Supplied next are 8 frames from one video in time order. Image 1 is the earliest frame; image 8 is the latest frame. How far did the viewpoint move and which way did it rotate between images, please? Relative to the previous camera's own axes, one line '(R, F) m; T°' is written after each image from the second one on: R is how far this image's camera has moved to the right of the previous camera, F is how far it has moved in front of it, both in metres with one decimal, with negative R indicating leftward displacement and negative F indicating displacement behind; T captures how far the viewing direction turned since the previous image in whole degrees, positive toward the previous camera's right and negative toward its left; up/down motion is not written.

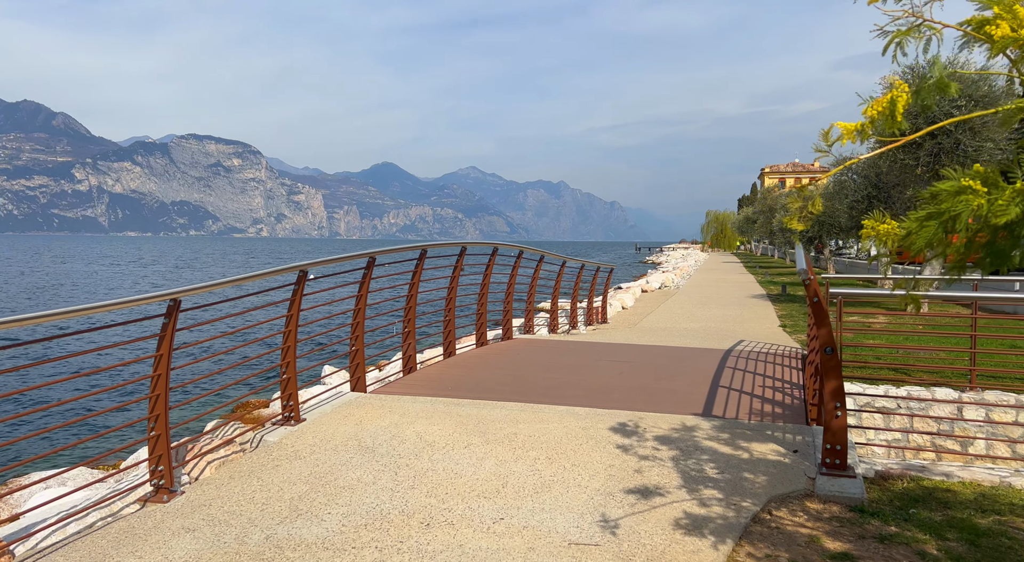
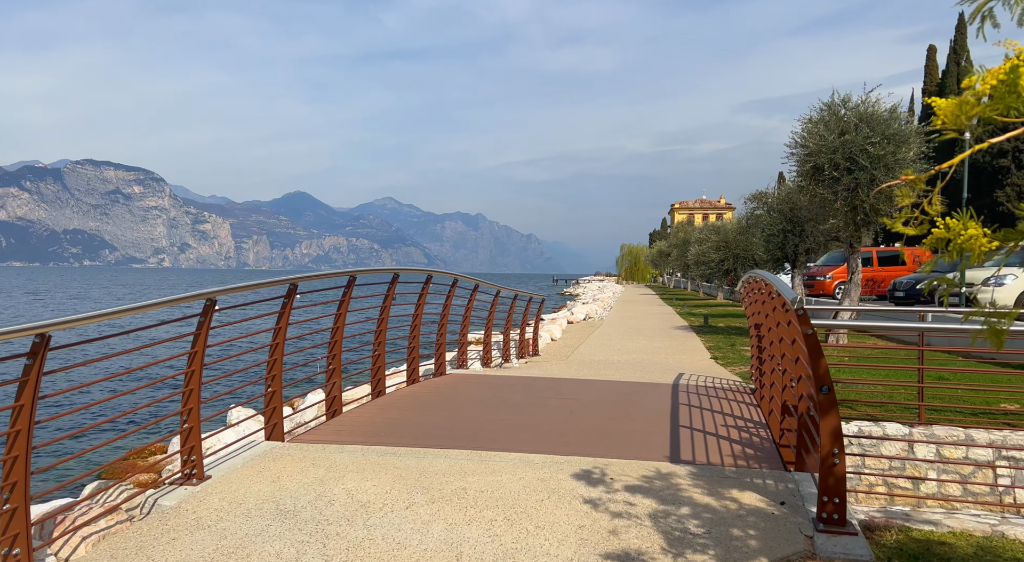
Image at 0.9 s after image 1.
(-0.2, +0.7) m; +6°
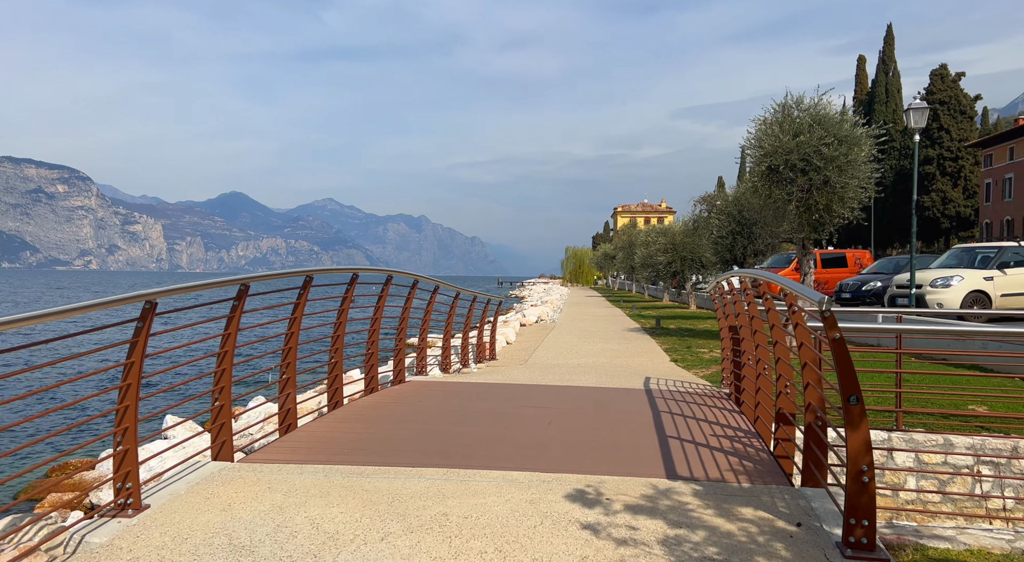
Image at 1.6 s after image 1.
(-0.2, +0.5) m; +4°
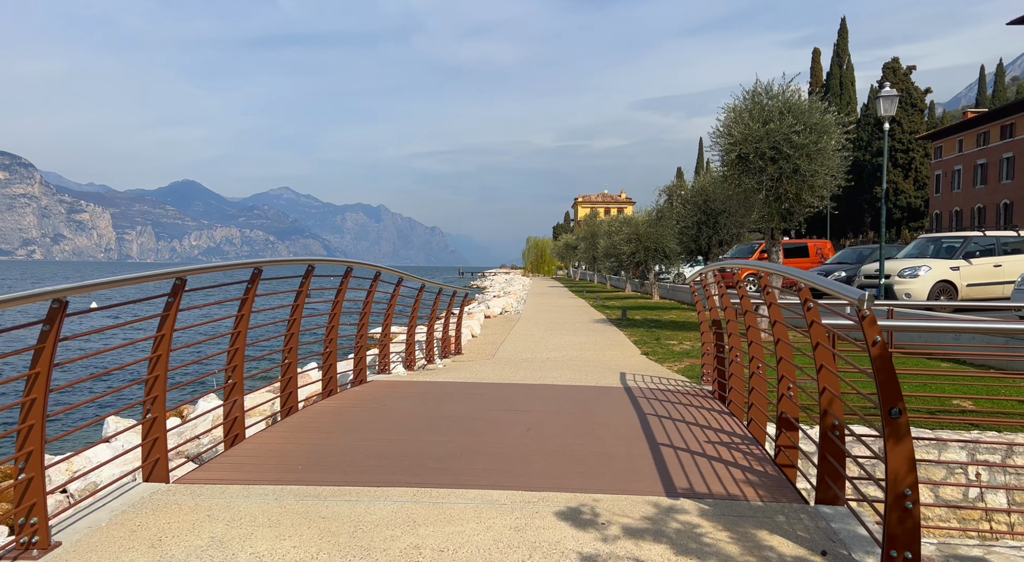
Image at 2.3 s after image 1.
(-0.1, +0.6) m; +3°
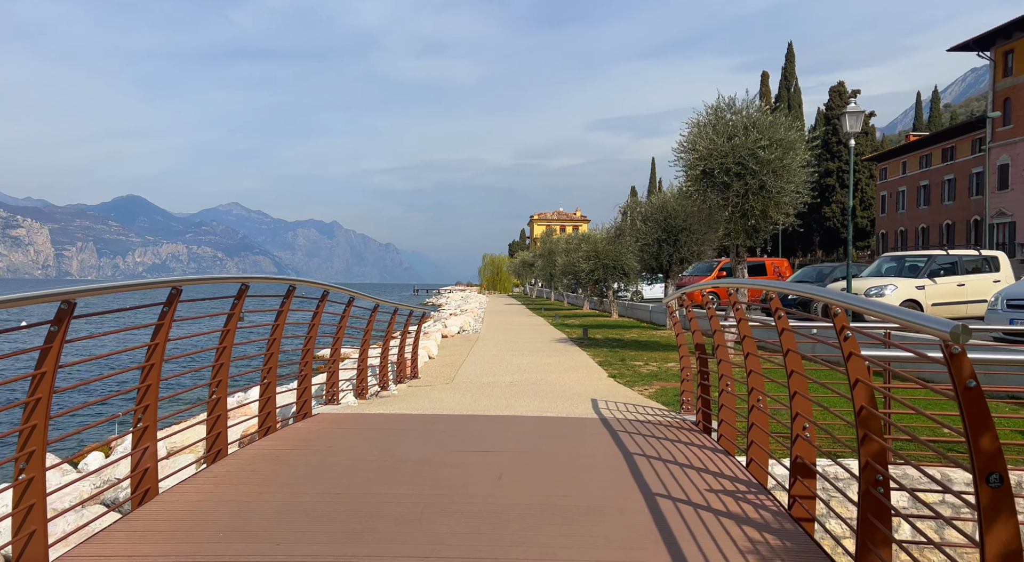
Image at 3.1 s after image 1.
(-0.1, +0.7) m; +3°
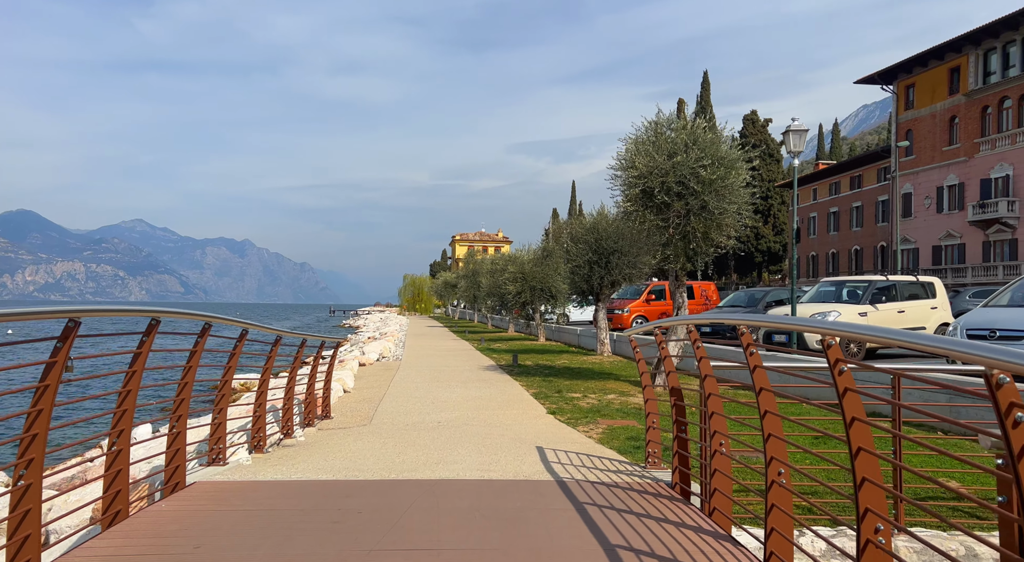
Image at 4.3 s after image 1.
(-0.1, +1.3) m; +6°
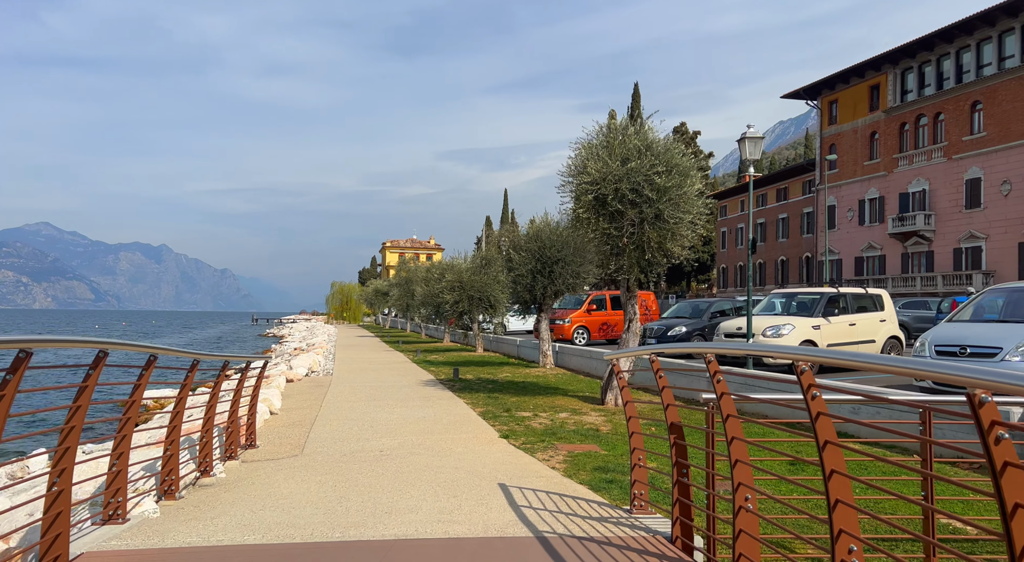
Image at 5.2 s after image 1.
(-0.3, +0.9) m; +5°
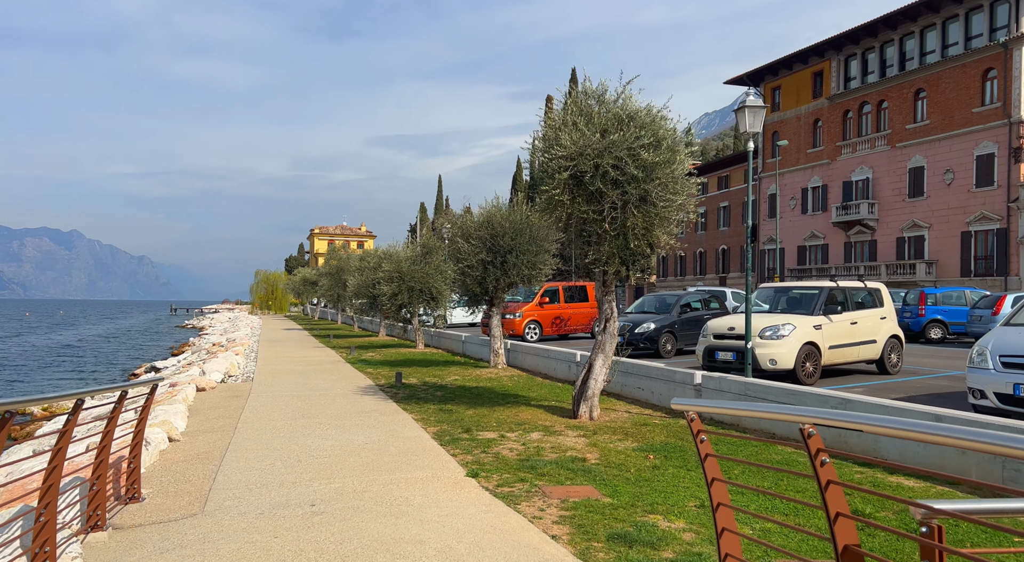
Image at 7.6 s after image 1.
(-0.4, +2.3) m; +5°
